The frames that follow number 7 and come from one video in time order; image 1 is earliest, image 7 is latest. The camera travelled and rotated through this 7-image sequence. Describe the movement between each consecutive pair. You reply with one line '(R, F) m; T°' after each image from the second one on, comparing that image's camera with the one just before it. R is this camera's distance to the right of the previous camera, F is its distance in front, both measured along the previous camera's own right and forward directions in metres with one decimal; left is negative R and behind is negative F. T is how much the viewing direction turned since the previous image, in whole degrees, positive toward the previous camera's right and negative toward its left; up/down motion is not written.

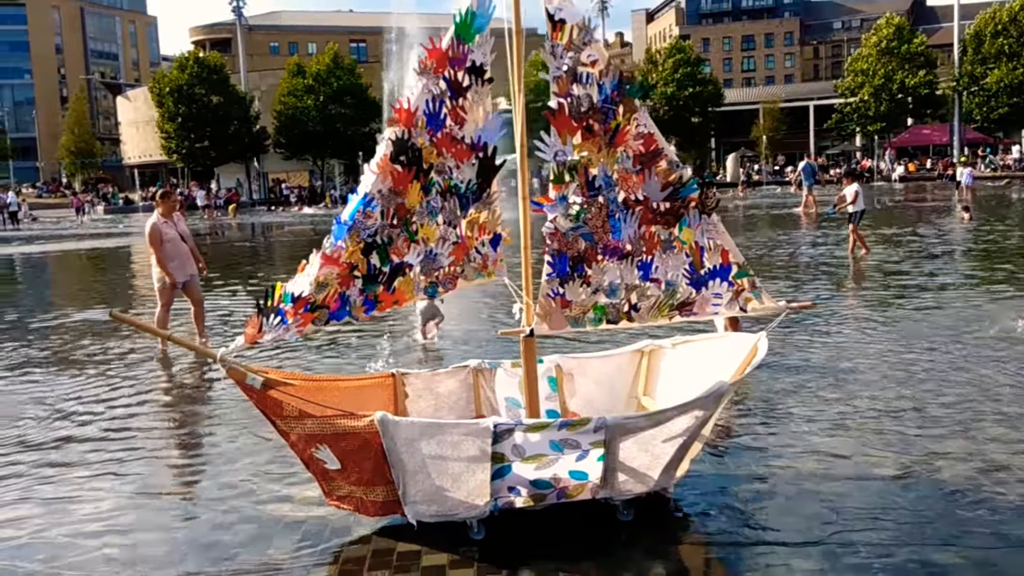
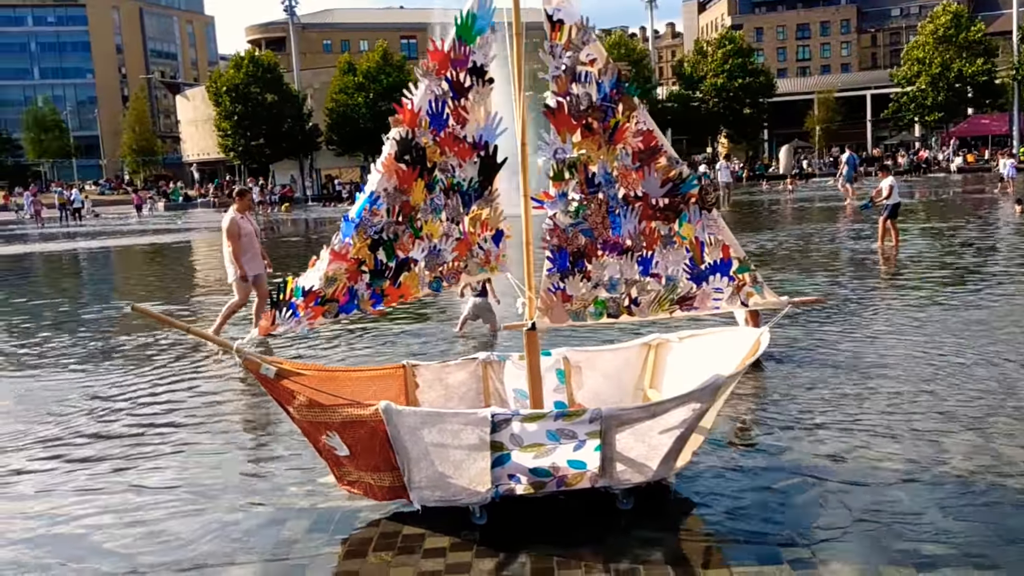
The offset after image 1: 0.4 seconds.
(+0.4, -0.2) m; -4°
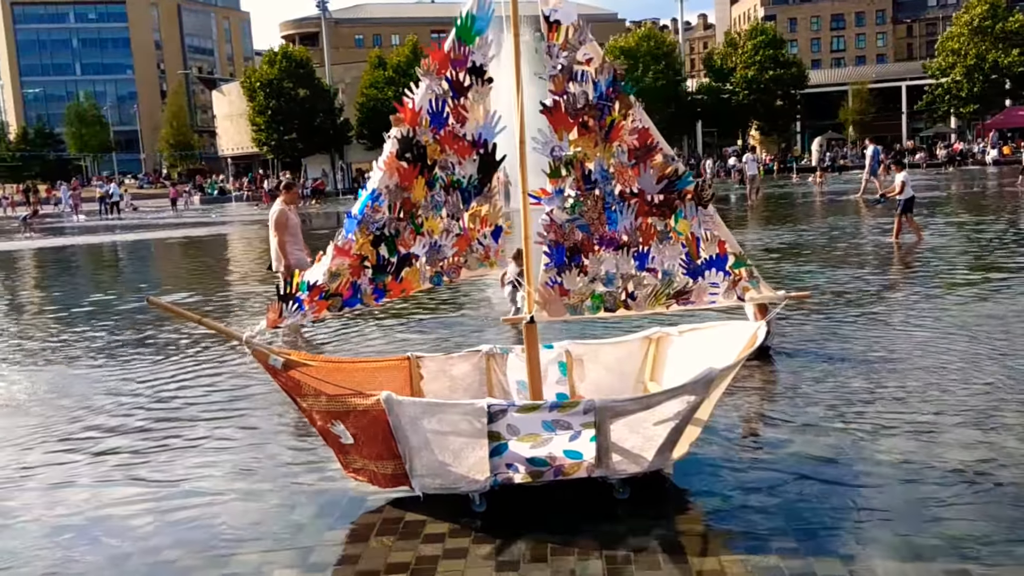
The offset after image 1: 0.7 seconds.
(+0.2, -0.1) m; -2°
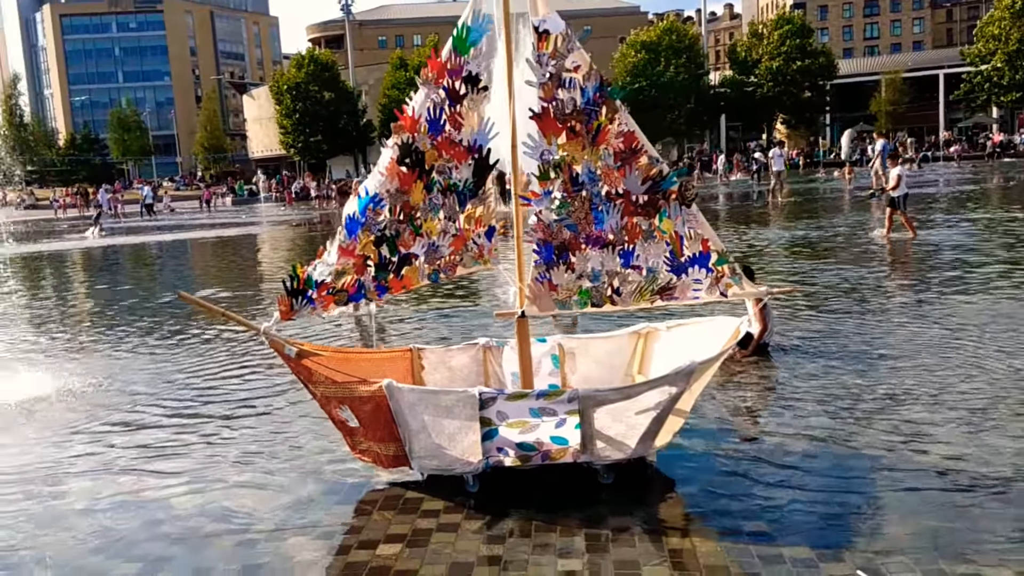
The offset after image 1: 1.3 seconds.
(+0.3, -0.4) m; -2°
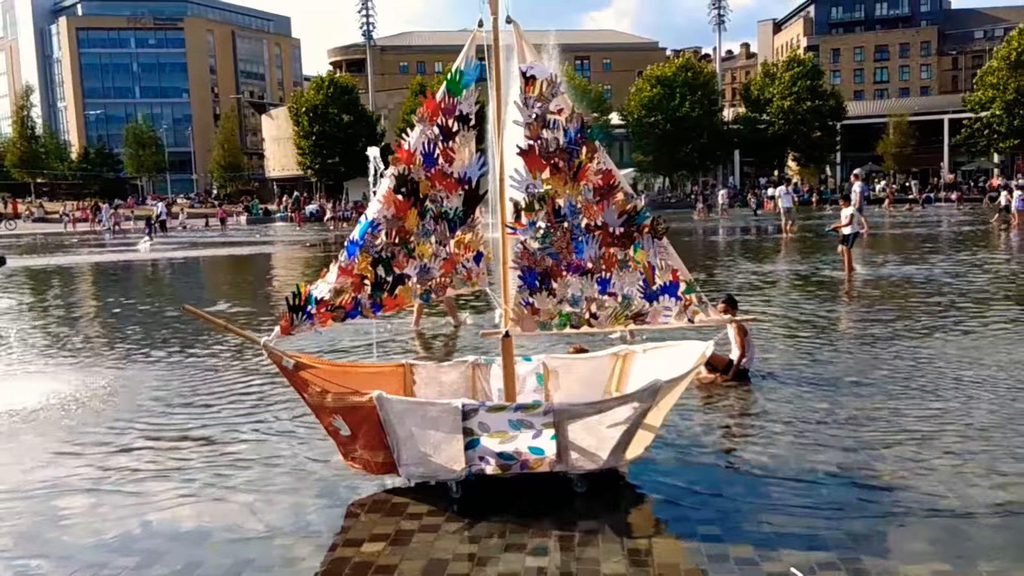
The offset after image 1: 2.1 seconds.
(+0.2, -0.5) m; -1°
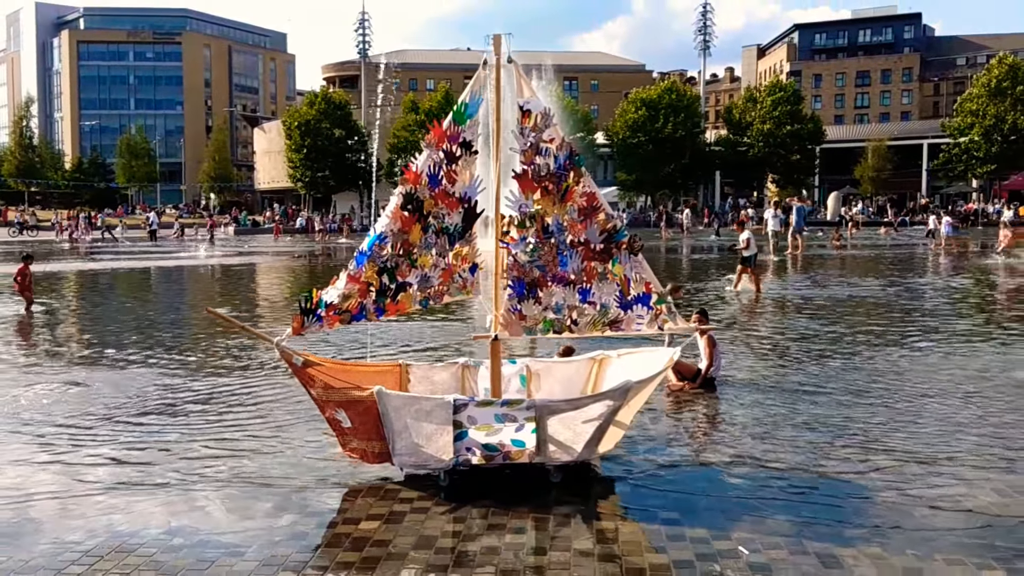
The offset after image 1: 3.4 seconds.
(0.0, -0.7) m; +1°
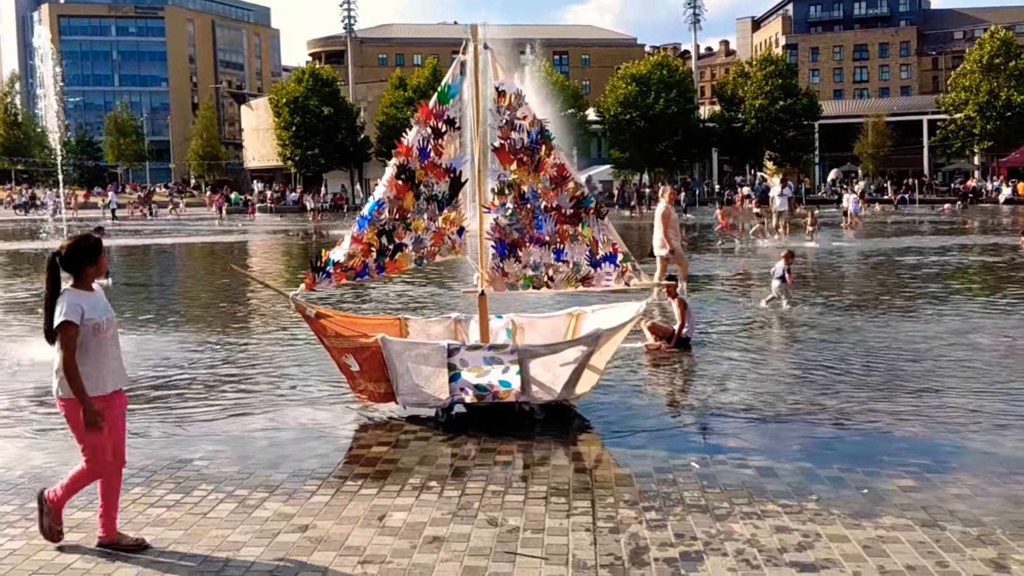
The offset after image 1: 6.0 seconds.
(0.0, -1.0) m; +1°
